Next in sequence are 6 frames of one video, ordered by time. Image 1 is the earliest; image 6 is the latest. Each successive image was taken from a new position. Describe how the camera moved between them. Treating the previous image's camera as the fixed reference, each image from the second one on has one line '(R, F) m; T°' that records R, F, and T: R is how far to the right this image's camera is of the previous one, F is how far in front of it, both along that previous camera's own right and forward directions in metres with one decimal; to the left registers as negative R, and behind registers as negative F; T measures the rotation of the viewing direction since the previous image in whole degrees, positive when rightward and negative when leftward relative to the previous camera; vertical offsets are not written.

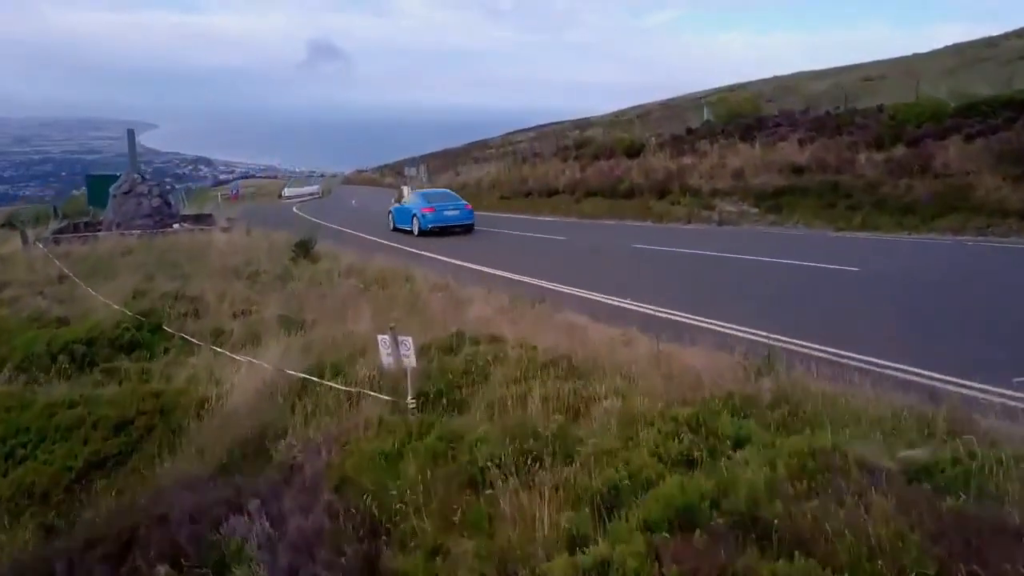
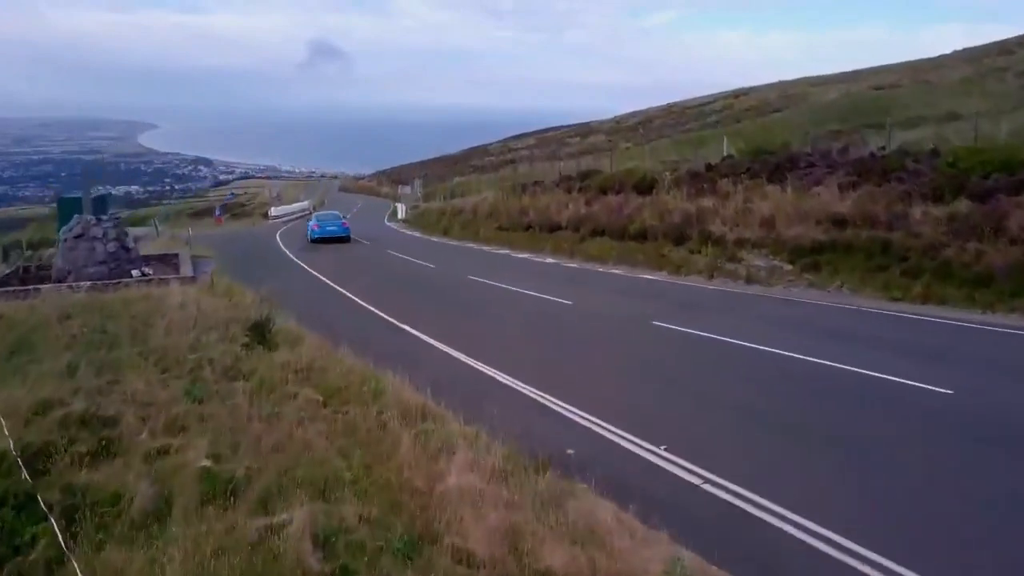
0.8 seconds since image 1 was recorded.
(0.0, +1.6) m; 0°
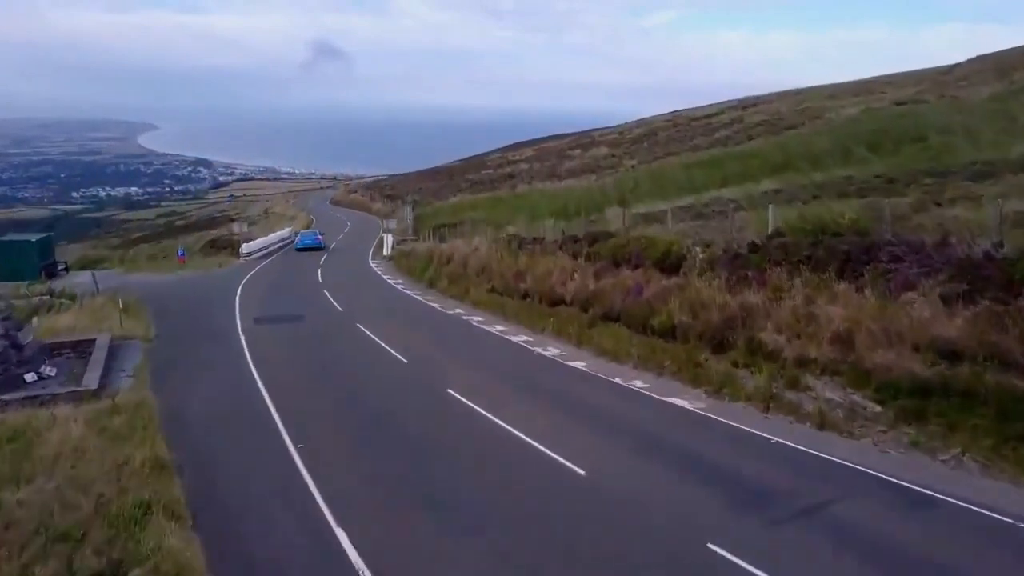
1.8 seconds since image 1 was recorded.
(+0.1, +2.9) m; 0°
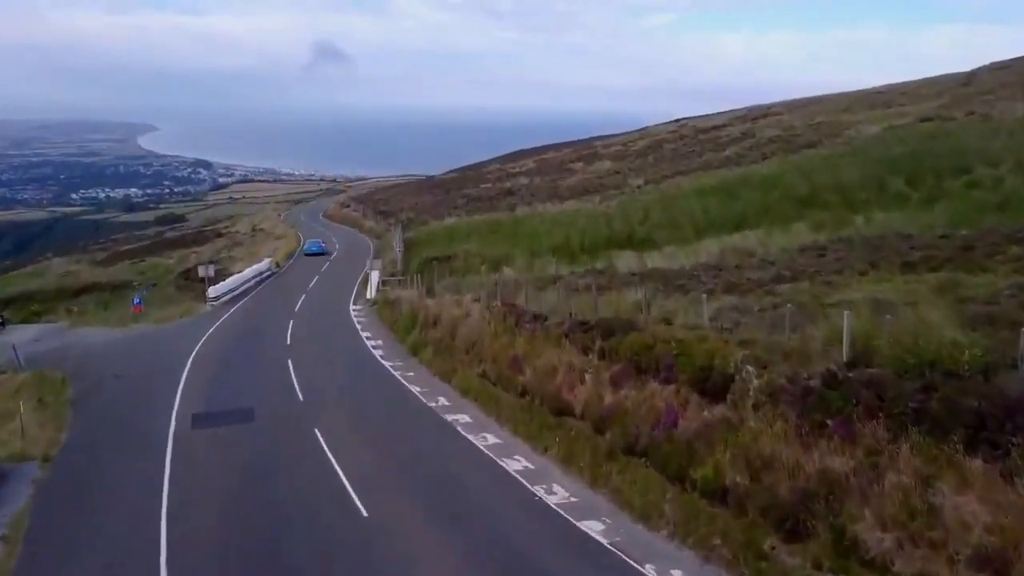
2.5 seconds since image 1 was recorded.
(+0.1, +2.8) m; 0°
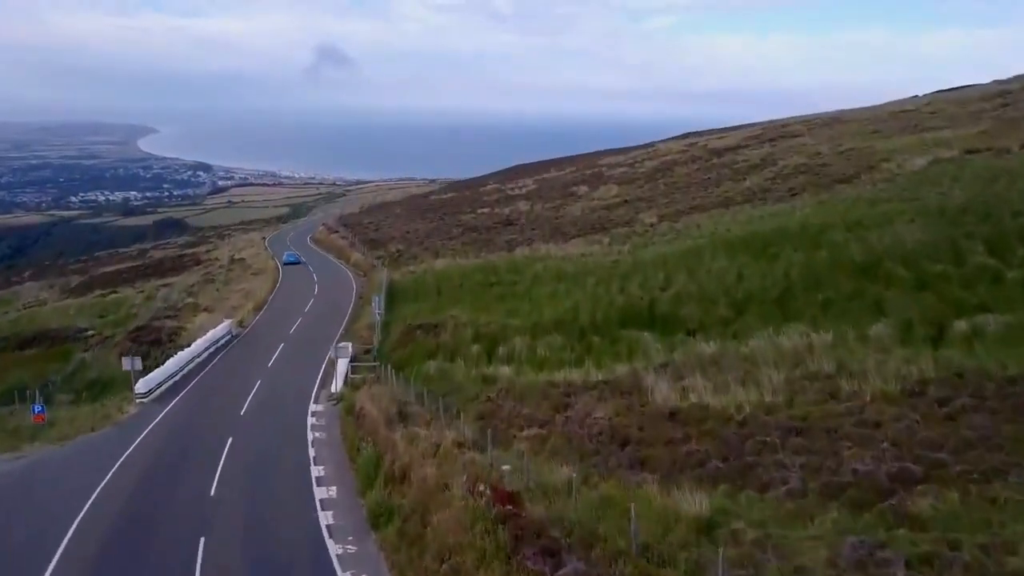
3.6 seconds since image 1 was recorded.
(+0.1, +4.6) m; 0°
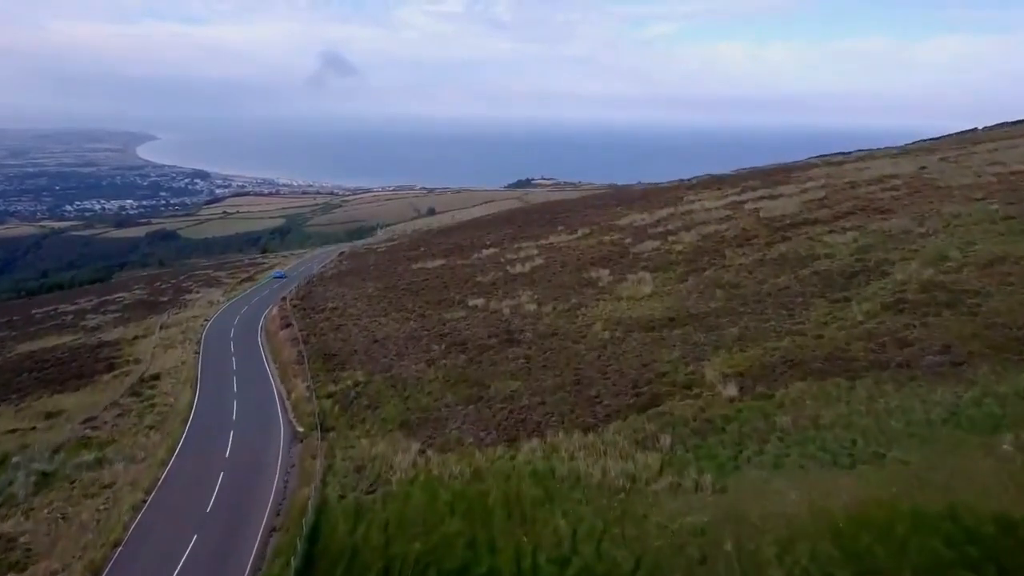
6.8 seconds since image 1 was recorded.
(-0.1, +14.1) m; 0°
